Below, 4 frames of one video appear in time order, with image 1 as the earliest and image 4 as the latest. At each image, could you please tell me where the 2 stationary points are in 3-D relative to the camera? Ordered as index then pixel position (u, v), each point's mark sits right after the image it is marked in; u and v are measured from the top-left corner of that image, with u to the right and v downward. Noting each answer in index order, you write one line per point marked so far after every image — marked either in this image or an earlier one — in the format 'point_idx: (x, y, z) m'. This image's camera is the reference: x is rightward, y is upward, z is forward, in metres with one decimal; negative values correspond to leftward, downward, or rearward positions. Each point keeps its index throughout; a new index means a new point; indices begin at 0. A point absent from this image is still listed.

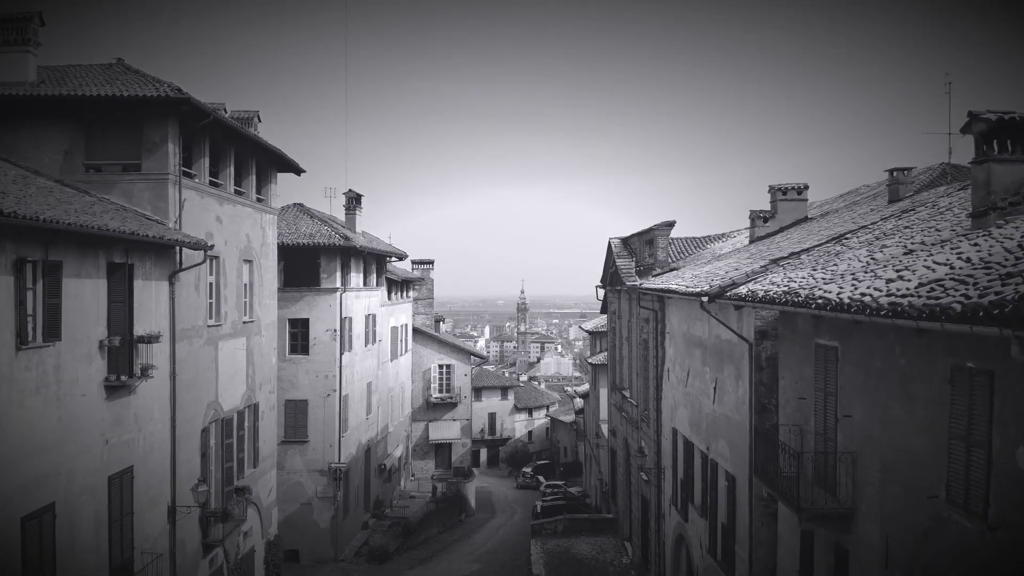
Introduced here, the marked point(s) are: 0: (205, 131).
0: (-7.4, +3.8, +13.2) m
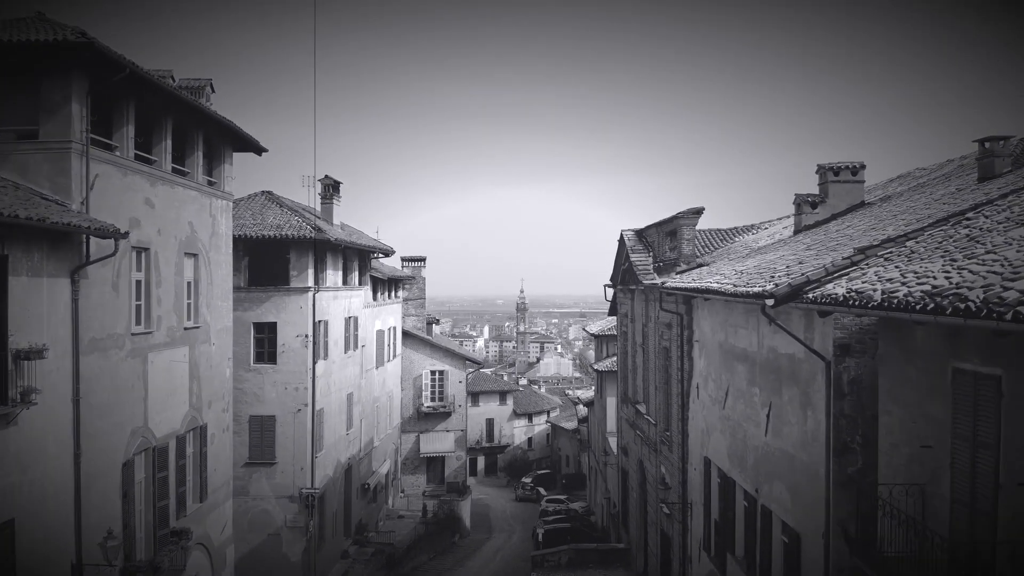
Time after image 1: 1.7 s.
0: (-7.4, +3.8, +10.7) m
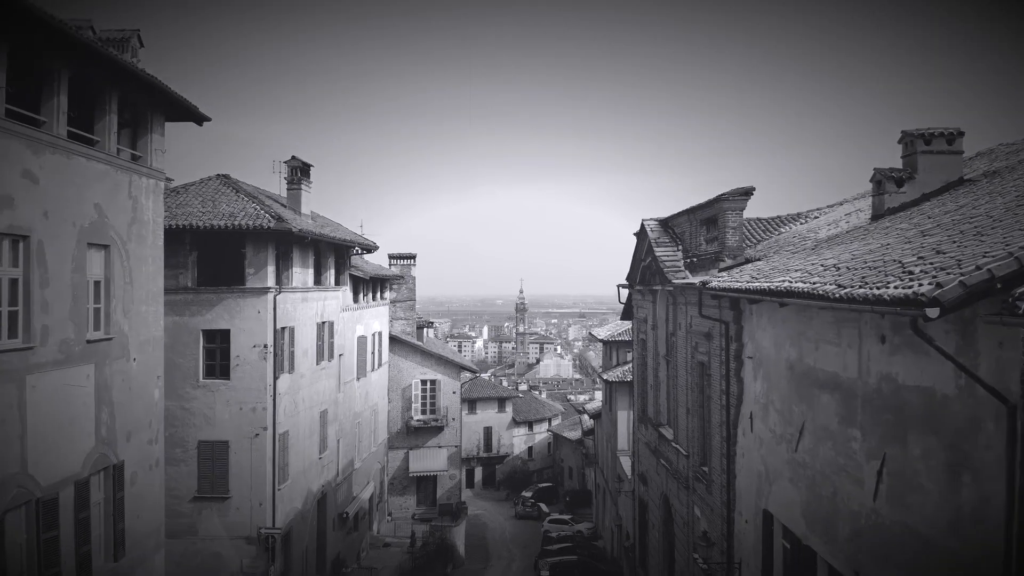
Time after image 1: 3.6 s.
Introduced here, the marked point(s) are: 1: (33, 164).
0: (-7.4, +3.8, +7.9) m
1: (-7.3, +1.9, +8.4) m
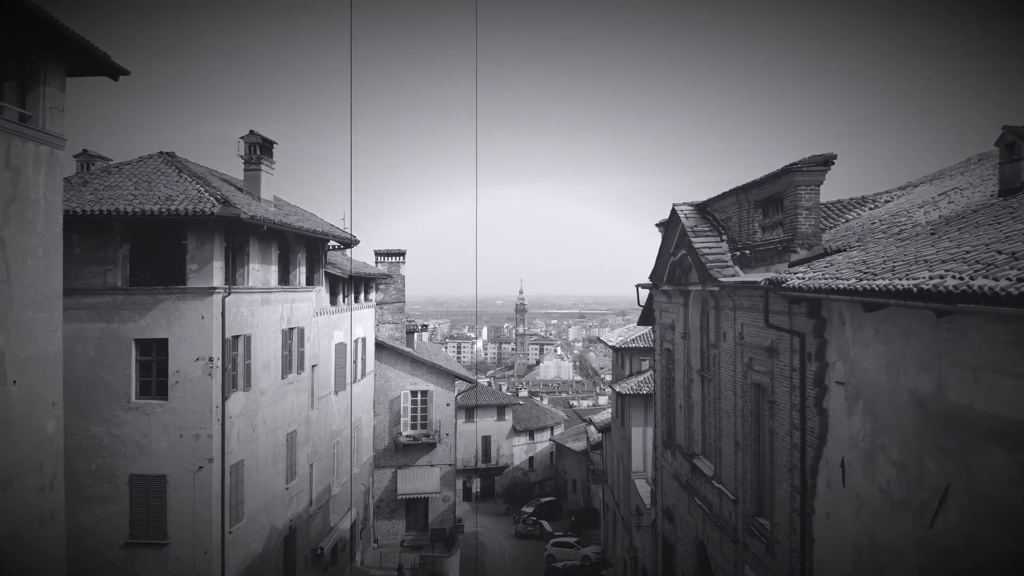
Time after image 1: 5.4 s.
0: (-7.4, +3.8, +5.4) m
1: (-7.3, +1.9, +5.8) m
